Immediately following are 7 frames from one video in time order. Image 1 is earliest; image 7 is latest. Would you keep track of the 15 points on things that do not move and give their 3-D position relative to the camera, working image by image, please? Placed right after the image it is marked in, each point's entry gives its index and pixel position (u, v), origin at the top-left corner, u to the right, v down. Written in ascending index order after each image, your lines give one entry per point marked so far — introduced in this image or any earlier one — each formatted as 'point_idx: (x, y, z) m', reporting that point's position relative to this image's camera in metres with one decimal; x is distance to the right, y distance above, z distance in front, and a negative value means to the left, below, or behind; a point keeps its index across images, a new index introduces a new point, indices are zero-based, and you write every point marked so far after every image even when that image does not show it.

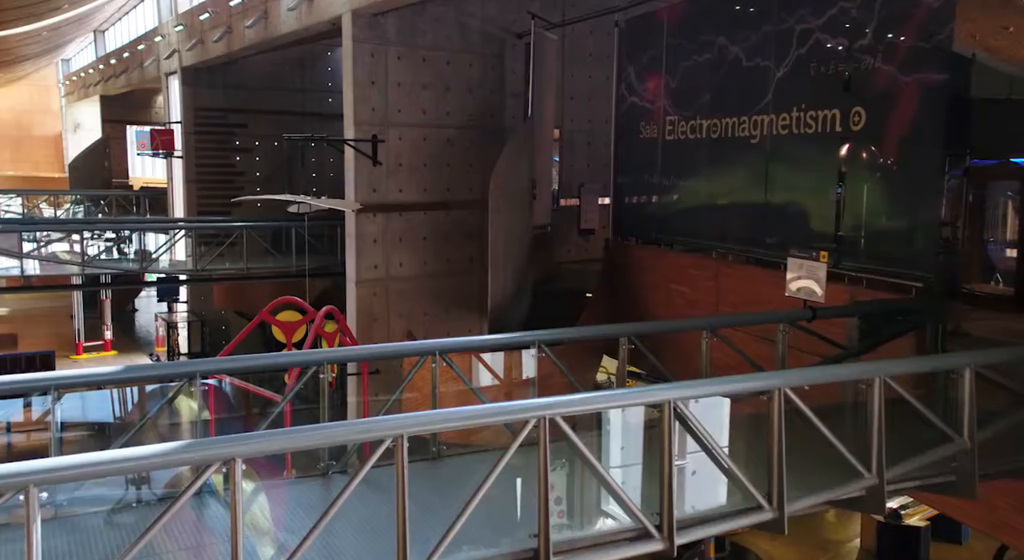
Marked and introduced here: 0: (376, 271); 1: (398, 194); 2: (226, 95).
0: (-1.5, +0.1, +10.4) m
1: (-1.3, +1.0, +10.4) m
2: (-5.3, +3.4, +16.9) m
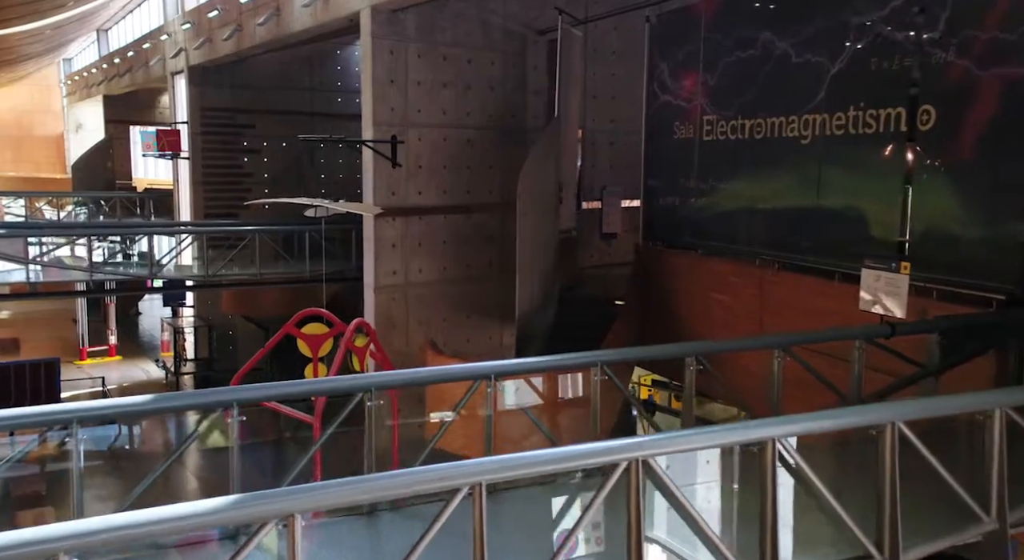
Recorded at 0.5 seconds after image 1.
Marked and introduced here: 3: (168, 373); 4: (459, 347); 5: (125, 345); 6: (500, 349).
0: (-1.3, 0.0, +10.0) m
1: (-1.0, +0.9, +10.0) m
2: (-5.0, +3.3, +16.6) m
3: (-6.4, -1.7, +17.0) m
4: (-0.6, -0.8, +10.6) m
5: (-8.3, -1.4, +19.8) m
6: (-0.1, -0.8, +11.0) m
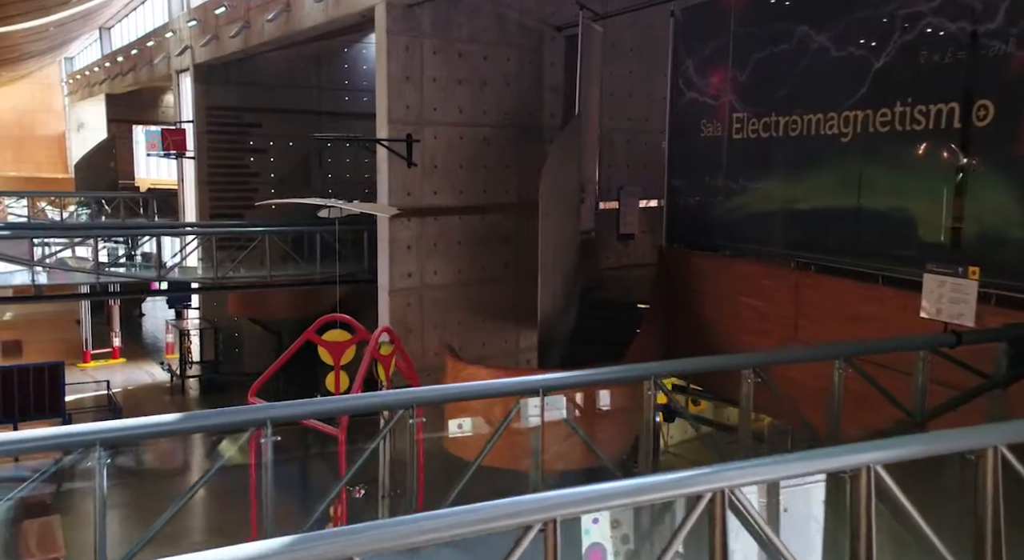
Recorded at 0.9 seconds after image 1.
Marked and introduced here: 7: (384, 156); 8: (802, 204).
0: (-1.1, 0.0, +9.7) m
1: (-0.8, +0.9, +9.8) m
2: (-4.8, +3.3, +16.3) m
3: (-6.2, -1.8, +16.8) m
4: (-0.4, -0.8, +10.4) m
5: (-8.2, -1.4, +19.5) m
6: (0.0, -0.9, +10.8) m
7: (-1.3, +1.3, +9.4) m
8: (+2.2, +0.6, +6.9) m
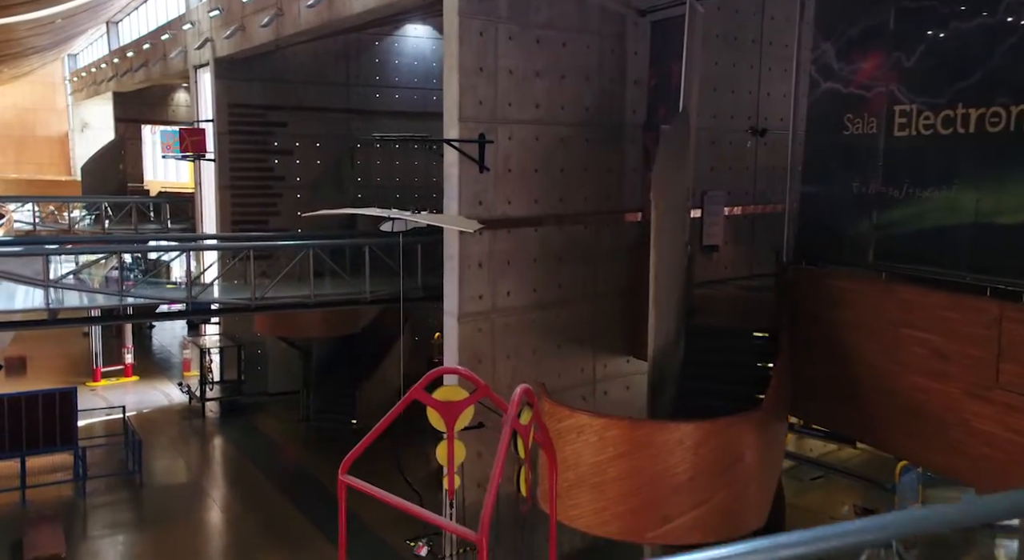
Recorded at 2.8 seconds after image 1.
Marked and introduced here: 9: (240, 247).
0: (-0.3, -0.2, +8.4) m
1: (0.0, +0.7, +8.5) m
2: (-4.1, +3.1, +15.0) m
3: (-5.4, -2.0, +15.5) m
4: (+0.4, -1.0, +9.0) m
5: (-7.4, -1.7, +18.2) m
6: (+0.8, -1.1, +9.4) m
7: (-0.5, +1.1, +8.1) m
8: (+3.0, +0.4, +5.6) m
9: (-3.1, +0.4, +10.4) m
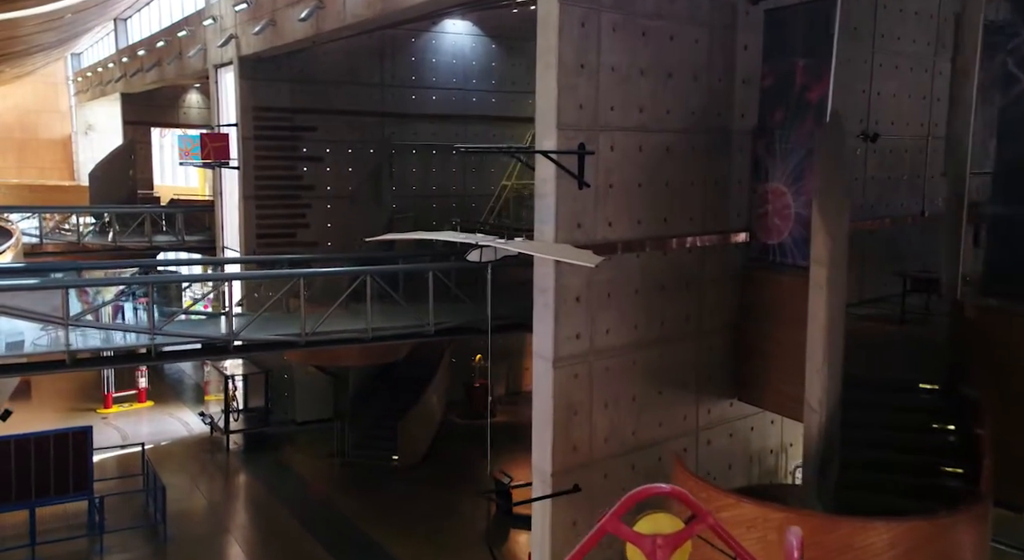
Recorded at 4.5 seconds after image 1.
0: (+0.5, -0.5, +7.1) m
1: (+0.7, +0.4, +7.1) m
2: (-3.3, +2.8, +13.7) m
3: (-4.6, -2.3, +14.1) m
4: (+1.2, -1.3, +7.7) m
5: (-6.6, -2.0, +16.9) m
6: (+1.6, -1.4, +8.1) m
7: (+0.3, +0.8, +6.8) m
8: (+3.8, +0.1, +4.2) m
9: (-2.3, +0.1, +9.1) m
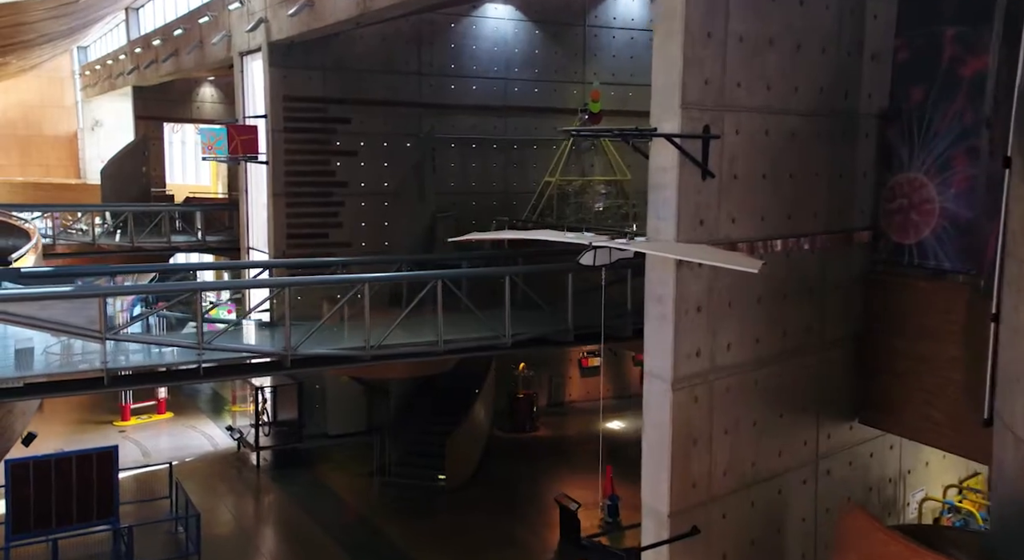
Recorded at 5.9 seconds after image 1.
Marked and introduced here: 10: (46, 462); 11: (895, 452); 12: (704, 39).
0: (+1.2, -0.5, +6.0) m
1: (+1.5, +0.3, +6.1) m
2: (-2.6, +2.8, +12.6) m
3: (-3.9, -2.3, +13.1) m
4: (+1.9, -1.3, +6.7) m
5: (-5.8, -2.0, +15.8) m
6: (+2.4, -1.4, +7.1) m
7: (+1.0, +0.7, +5.7) m
8: (+4.5, +0.1, +3.2) m
9: (-1.6, +0.1, +8.1) m
10: (-4.8, -1.8, +9.3) m
11: (+3.3, -1.5, +7.8) m
12: (+1.2, +1.5, +5.7) m
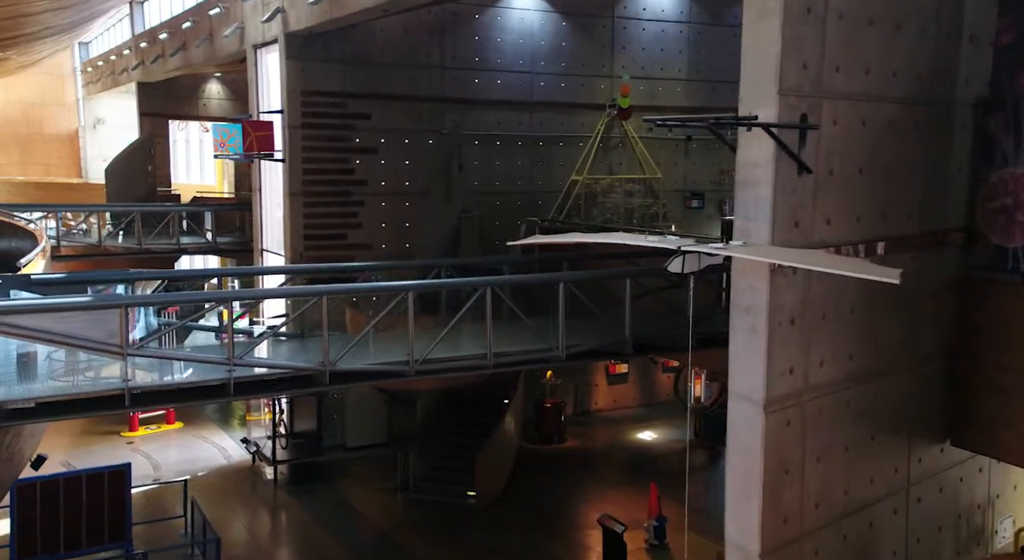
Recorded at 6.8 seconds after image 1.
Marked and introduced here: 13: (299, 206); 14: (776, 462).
0: (+1.6, -0.6, +5.4) m
1: (+1.9, +0.3, +5.4) m
2: (-2.2, +2.7, +11.9) m
3: (-3.5, -2.4, +12.4) m
4: (+2.3, -1.4, +6.0) m
5: (-5.4, -2.1, +15.2) m
6: (+2.8, -1.4, +6.4) m
7: (+1.4, +0.7, +5.0) m
8: (+4.9, 0.0, +2.5) m
9: (-1.2, 0.0, +7.4) m
10: (-4.3, -1.9, +8.6) m
11: (+3.7, -1.5, +7.1) m
12: (+1.6, +1.5, +5.0) m
13: (-2.7, +1.0, +11.9) m
14: (+1.5, -1.0, +5.3) m
